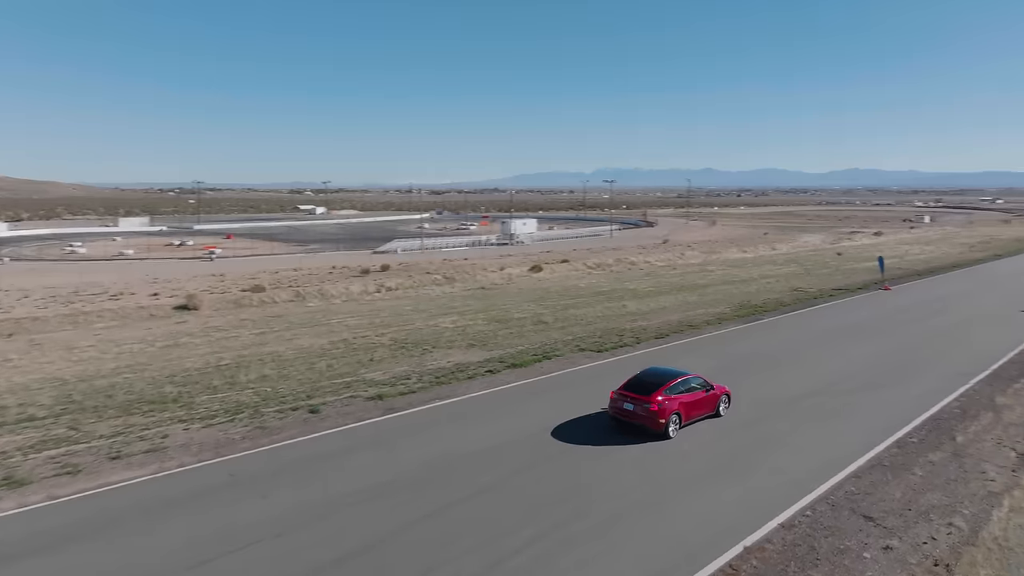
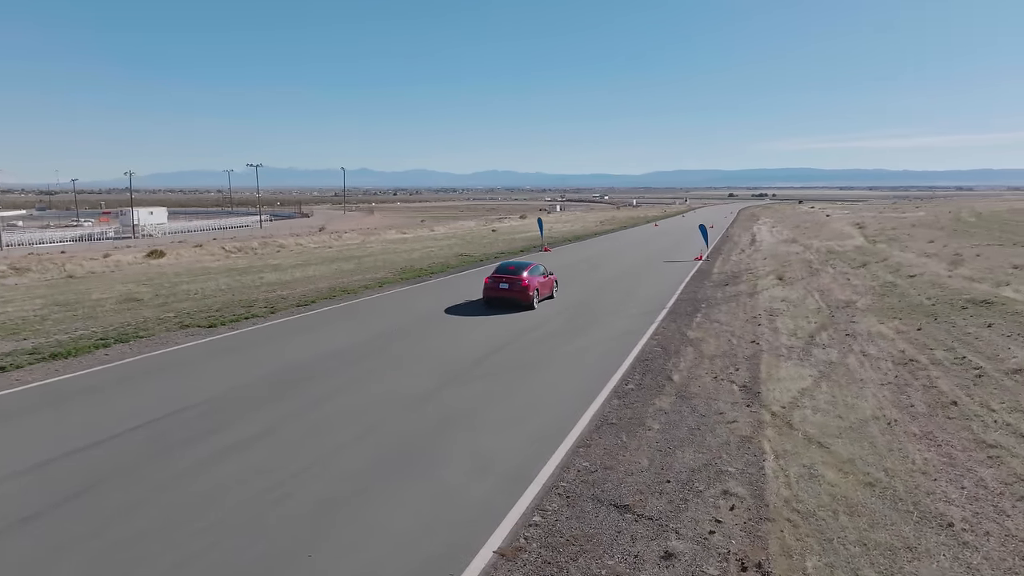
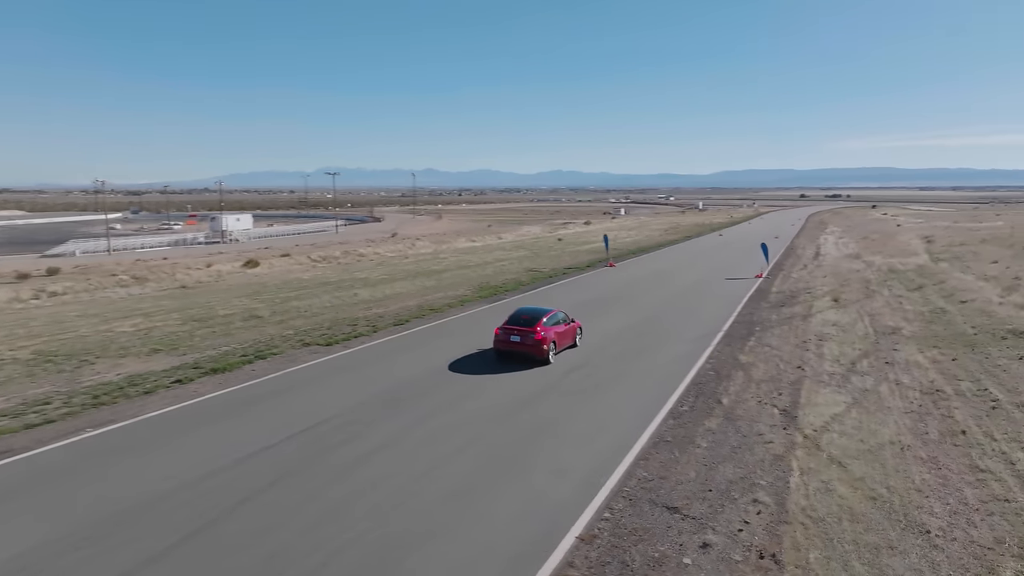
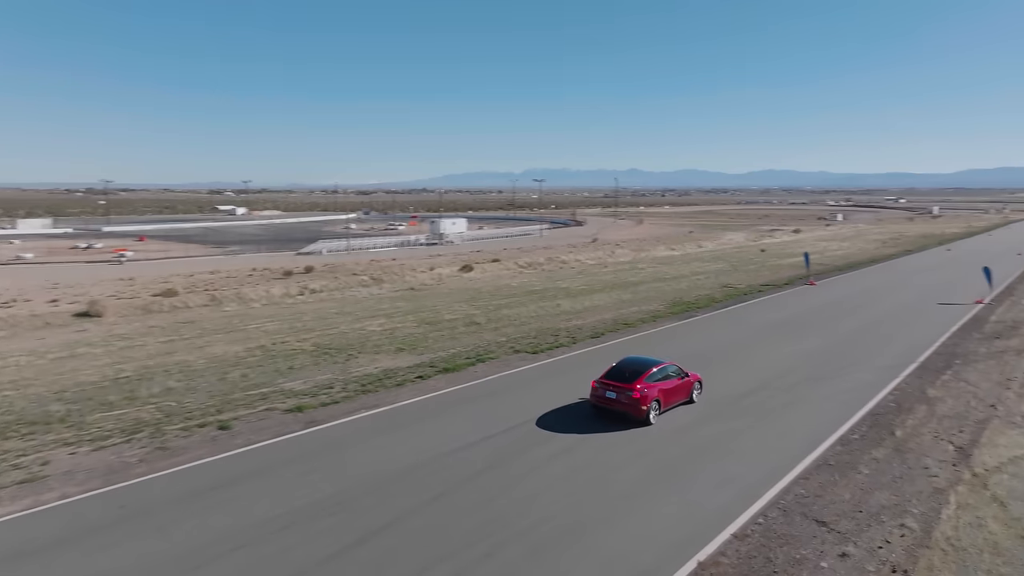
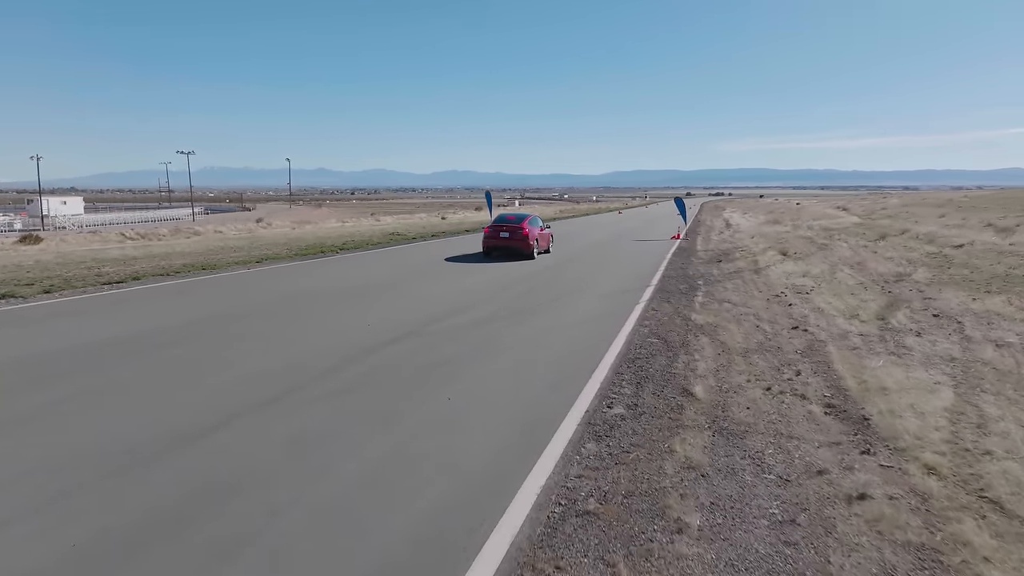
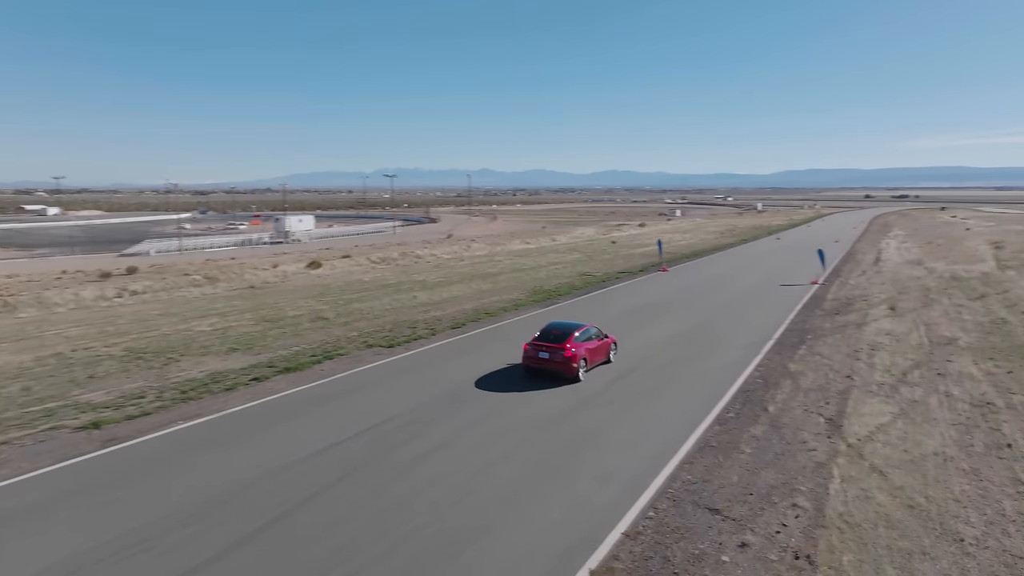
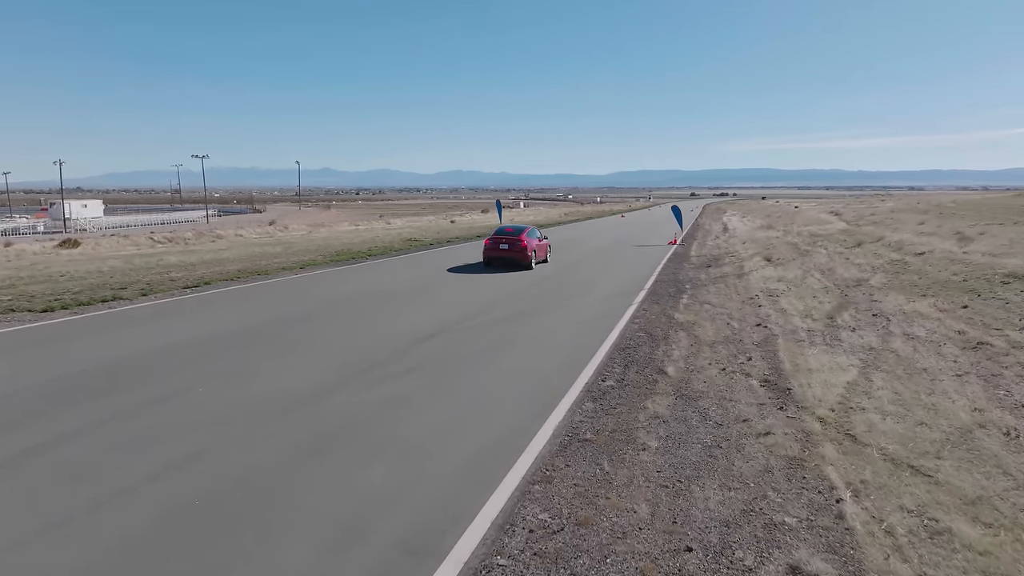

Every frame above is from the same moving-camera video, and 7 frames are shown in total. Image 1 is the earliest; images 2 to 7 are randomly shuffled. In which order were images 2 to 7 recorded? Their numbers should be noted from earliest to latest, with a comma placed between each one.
4, 6, 3, 2, 7, 5
